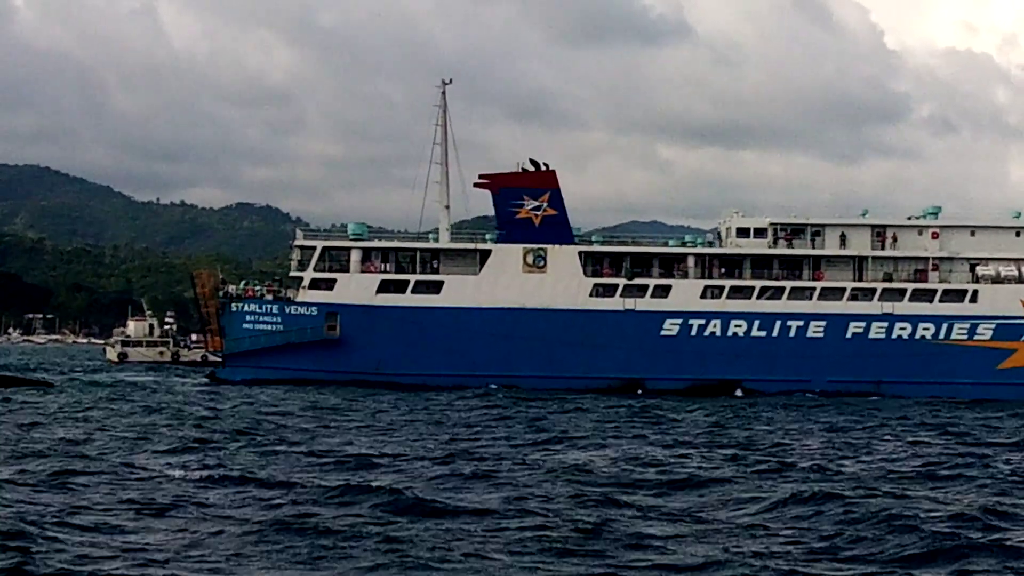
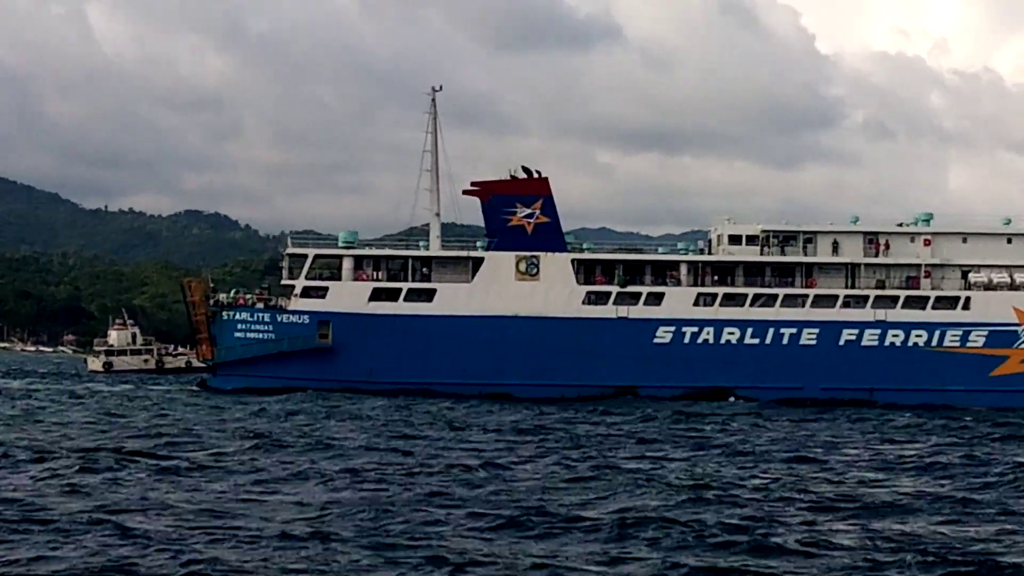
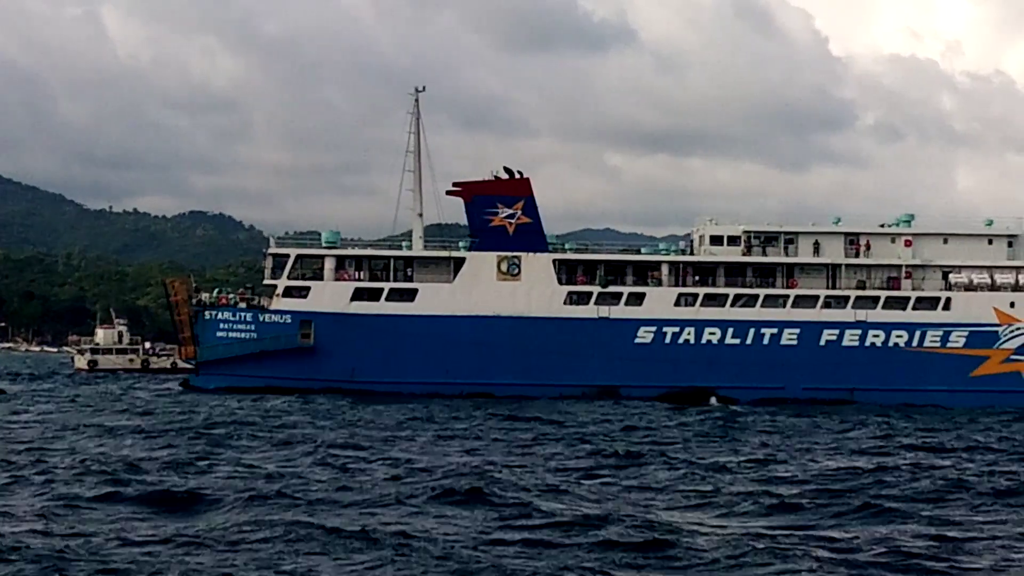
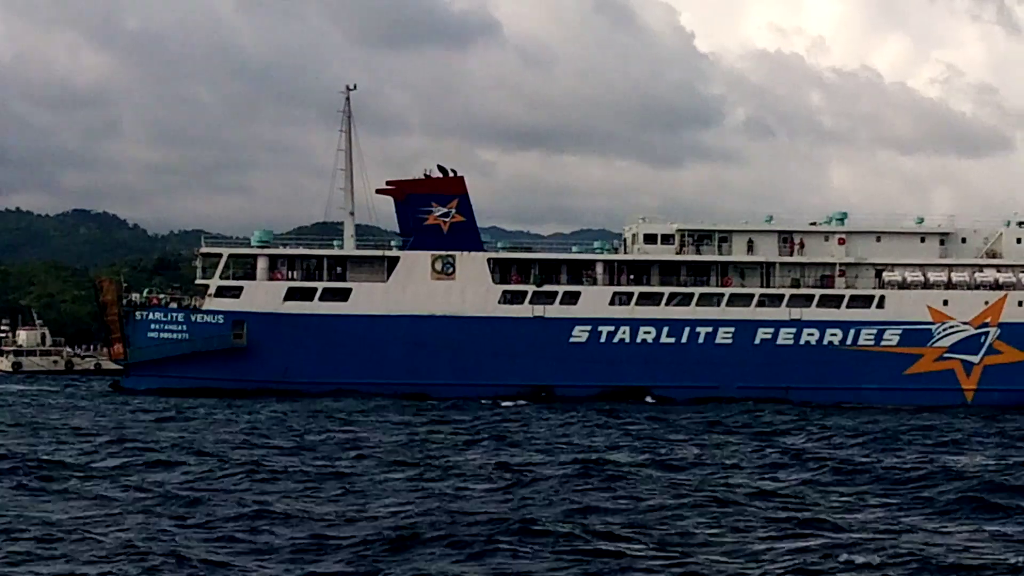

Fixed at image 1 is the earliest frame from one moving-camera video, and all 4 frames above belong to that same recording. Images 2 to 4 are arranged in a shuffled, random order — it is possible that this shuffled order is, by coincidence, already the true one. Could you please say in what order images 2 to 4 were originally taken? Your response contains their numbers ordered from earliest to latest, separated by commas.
3, 2, 4
